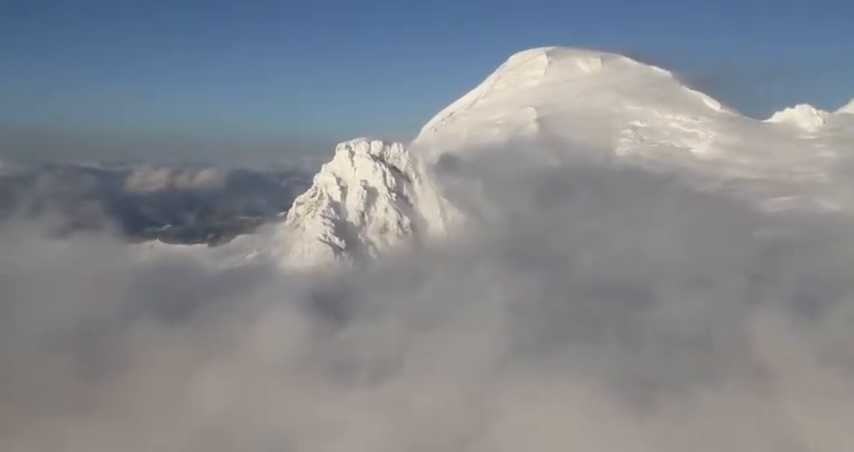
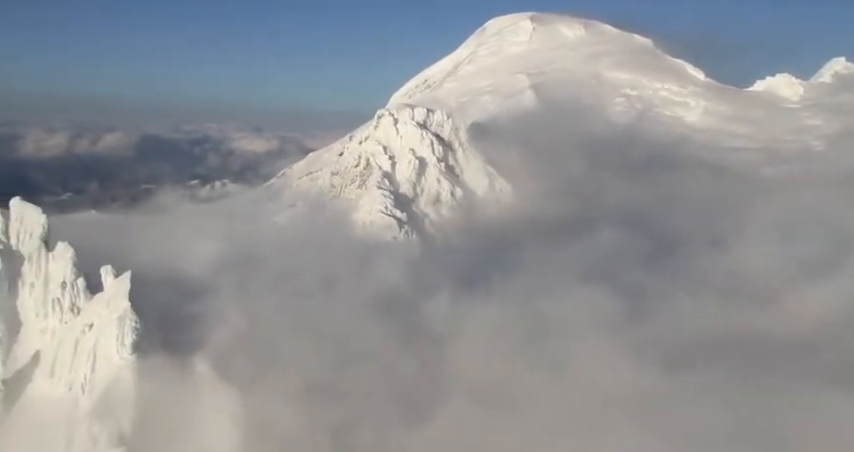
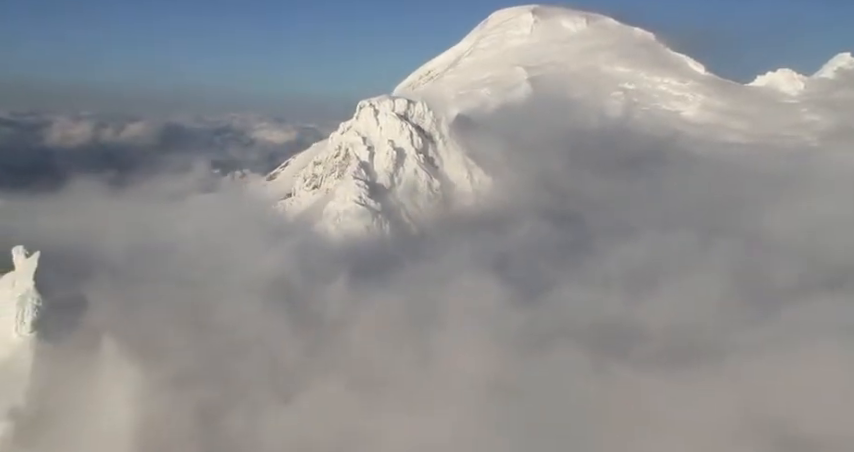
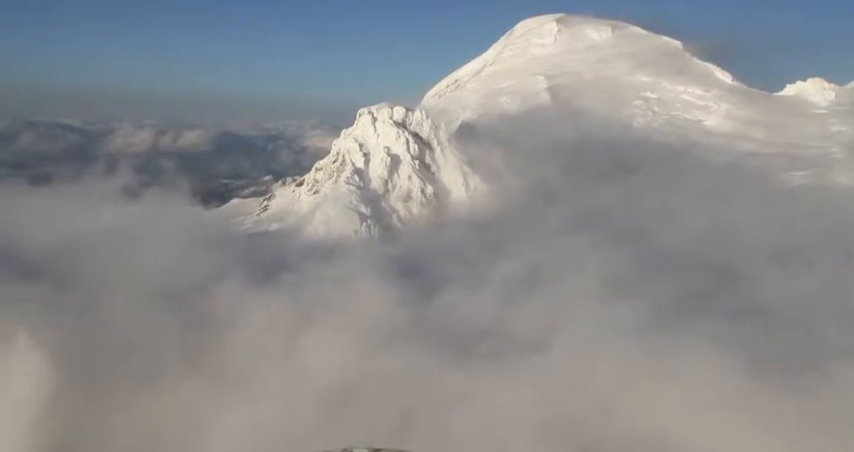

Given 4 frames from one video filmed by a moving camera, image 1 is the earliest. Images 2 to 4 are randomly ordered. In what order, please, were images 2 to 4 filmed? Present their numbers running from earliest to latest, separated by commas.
4, 3, 2
